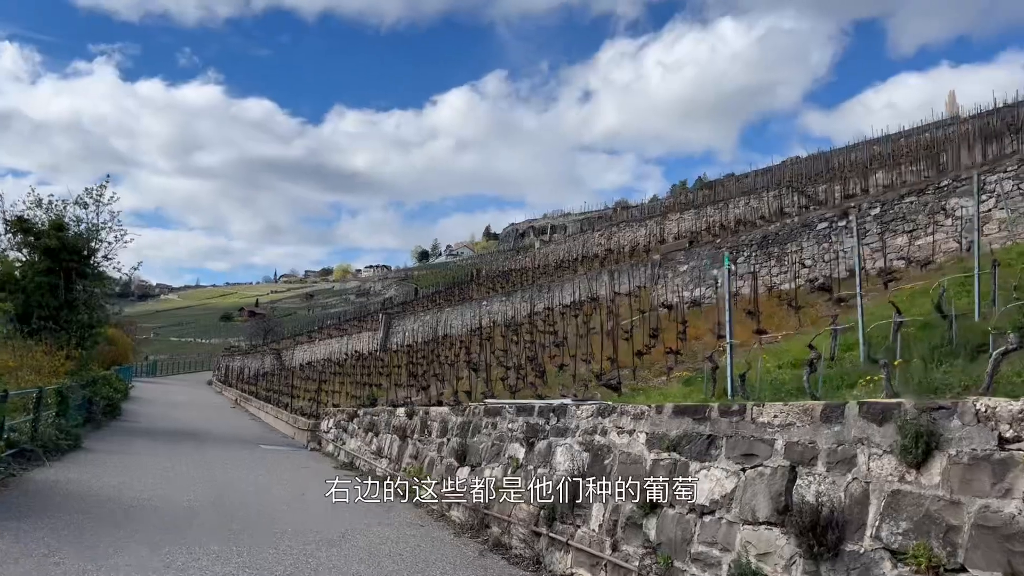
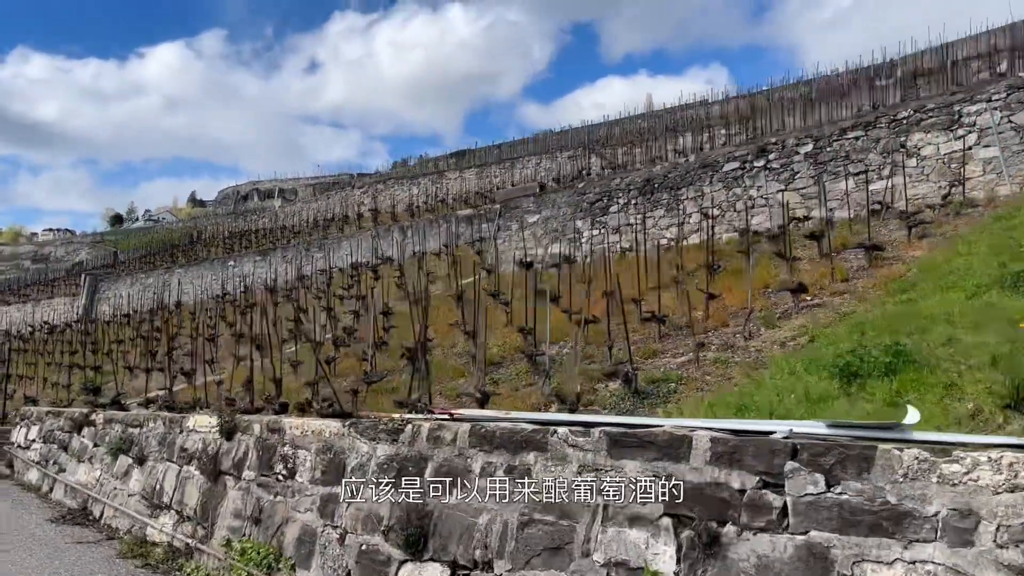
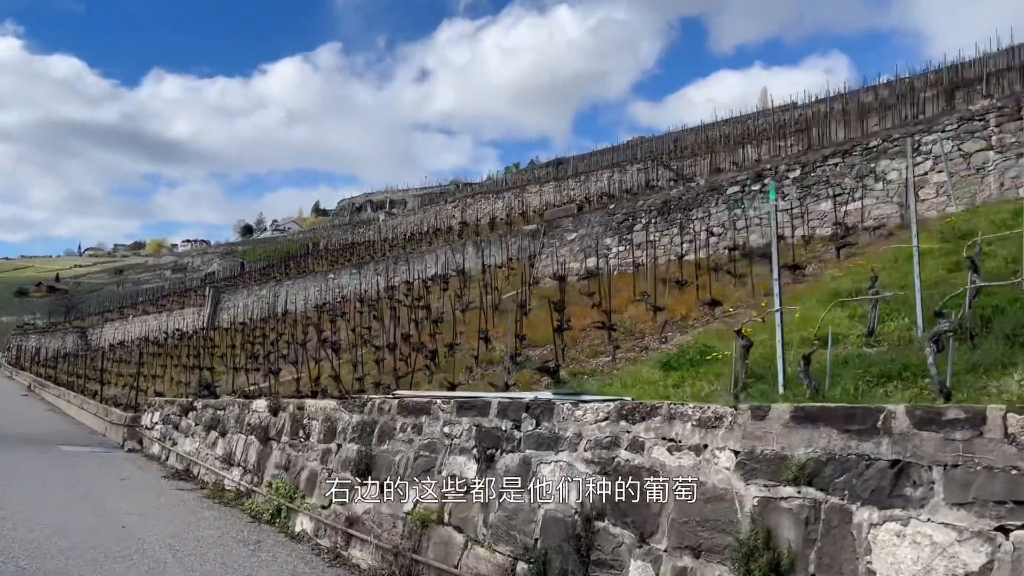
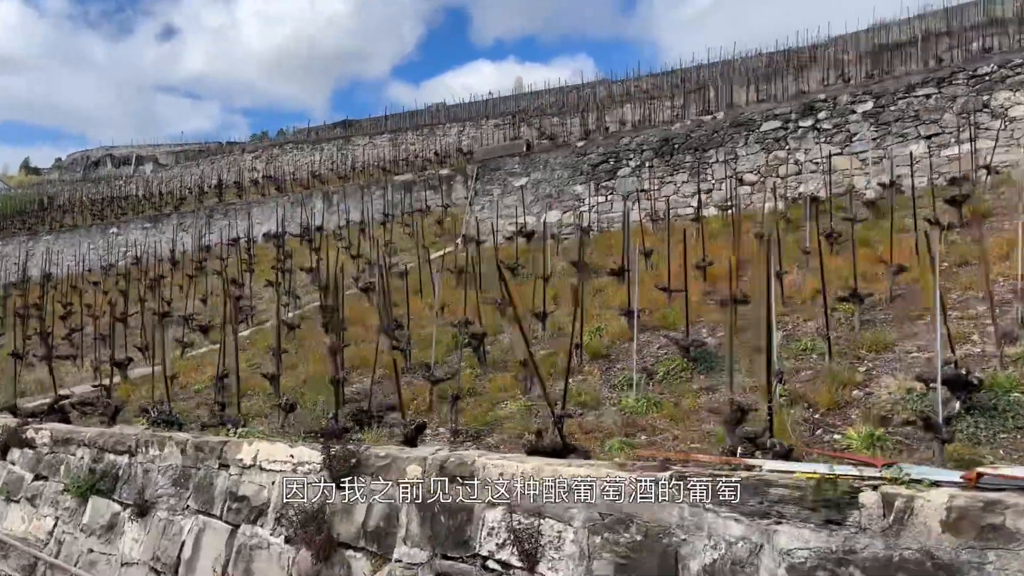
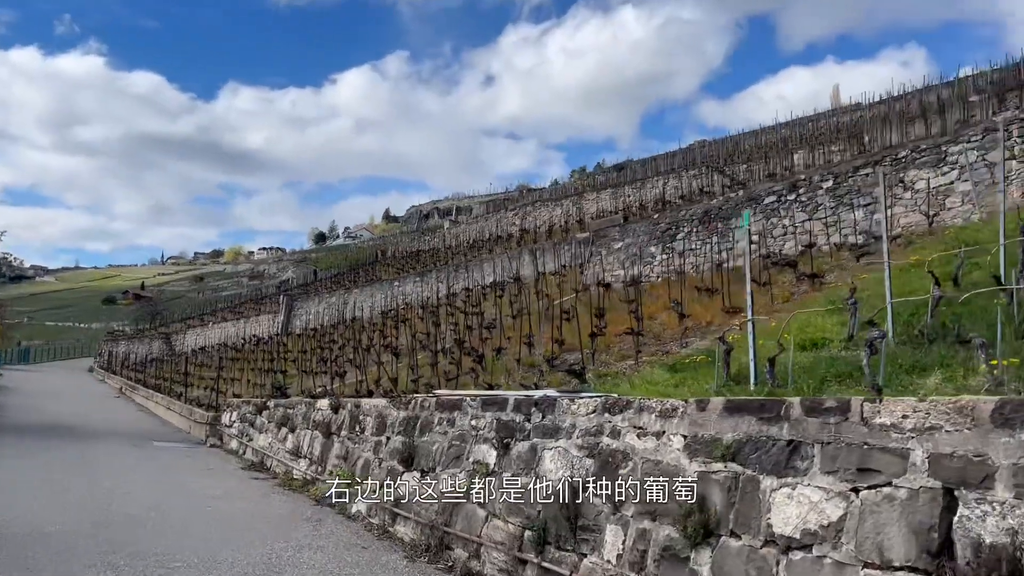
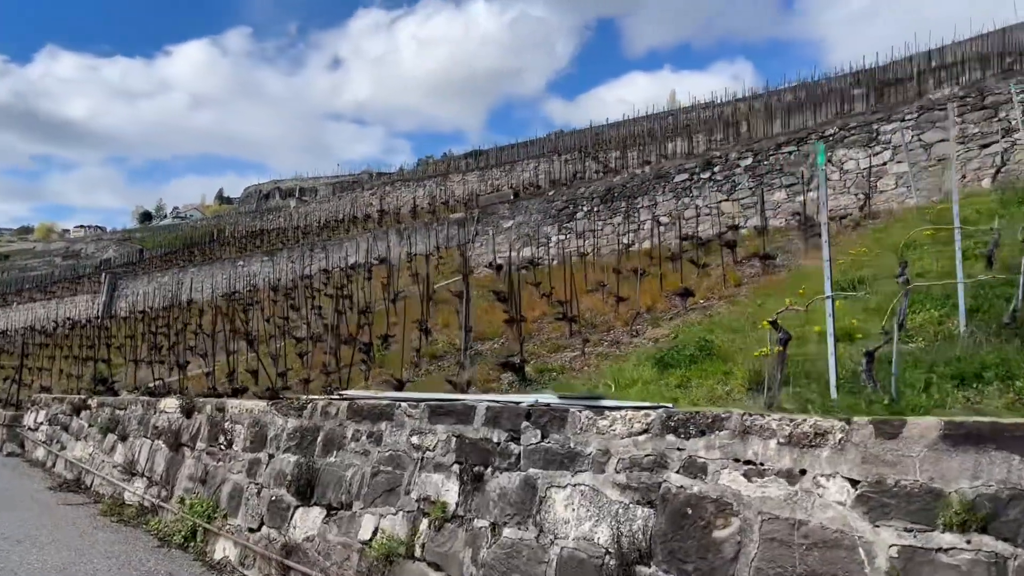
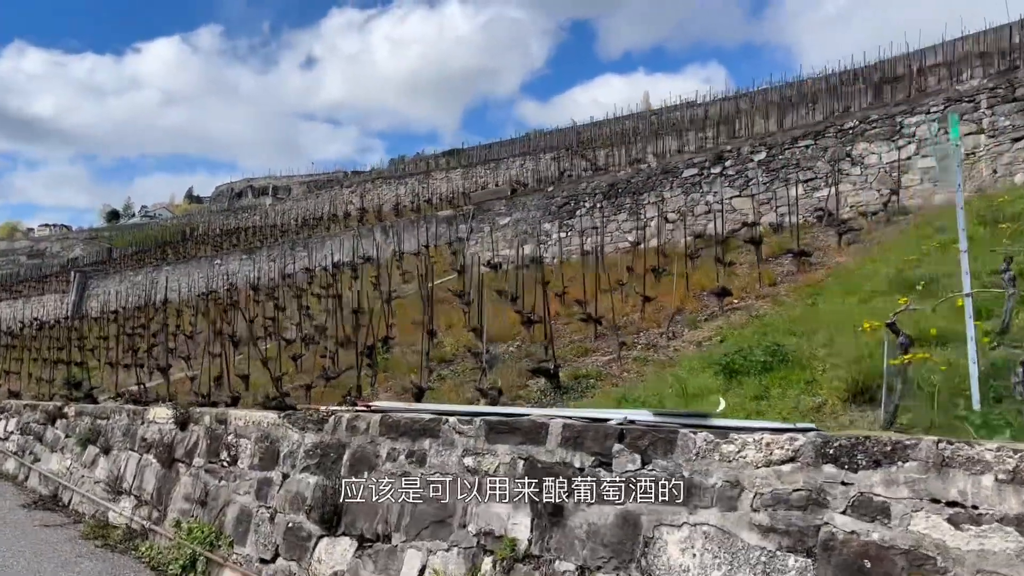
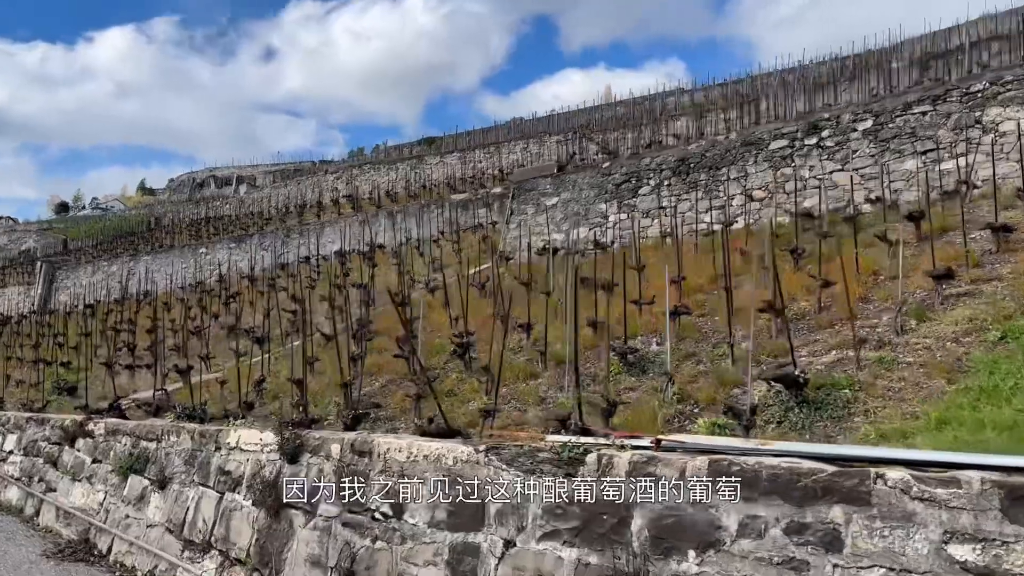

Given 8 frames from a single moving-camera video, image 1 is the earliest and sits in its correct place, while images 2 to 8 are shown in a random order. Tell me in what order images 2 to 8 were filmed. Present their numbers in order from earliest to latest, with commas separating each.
5, 3, 6, 7, 2, 8, 4
